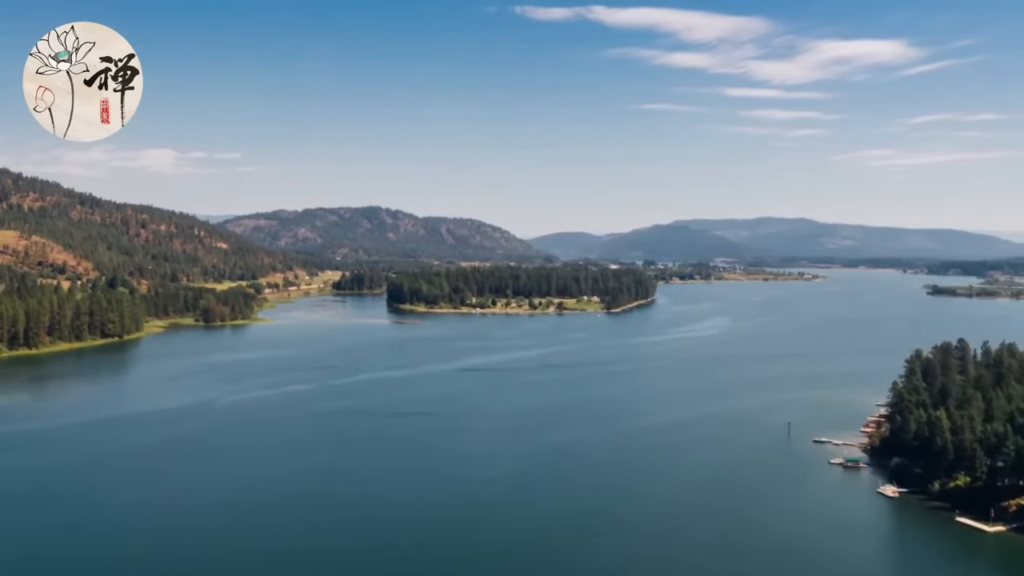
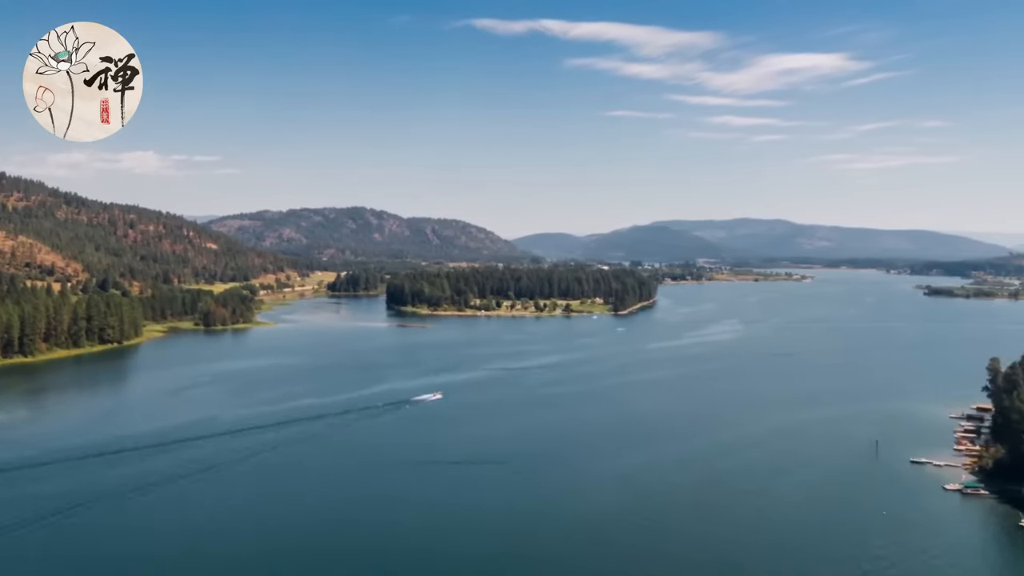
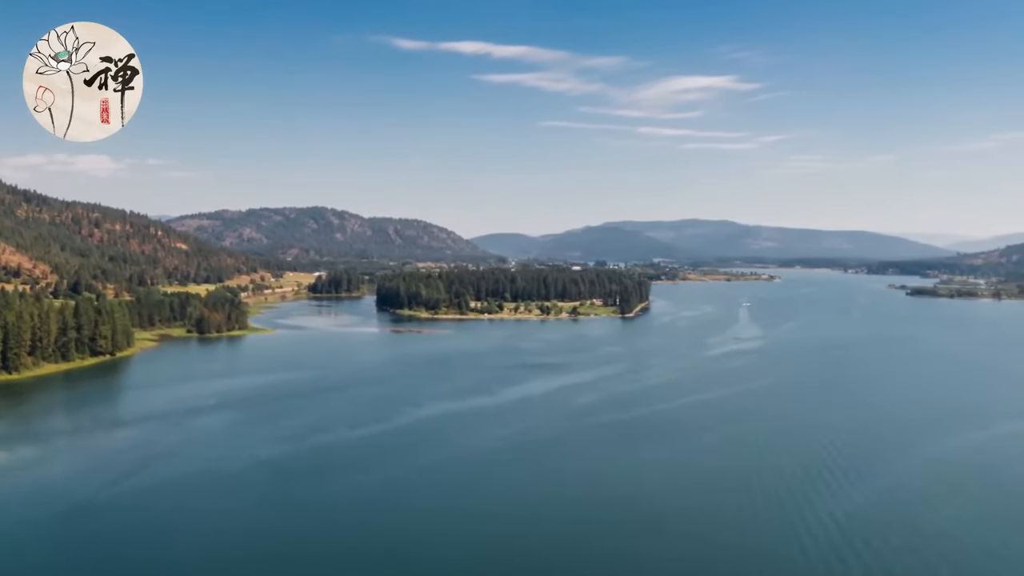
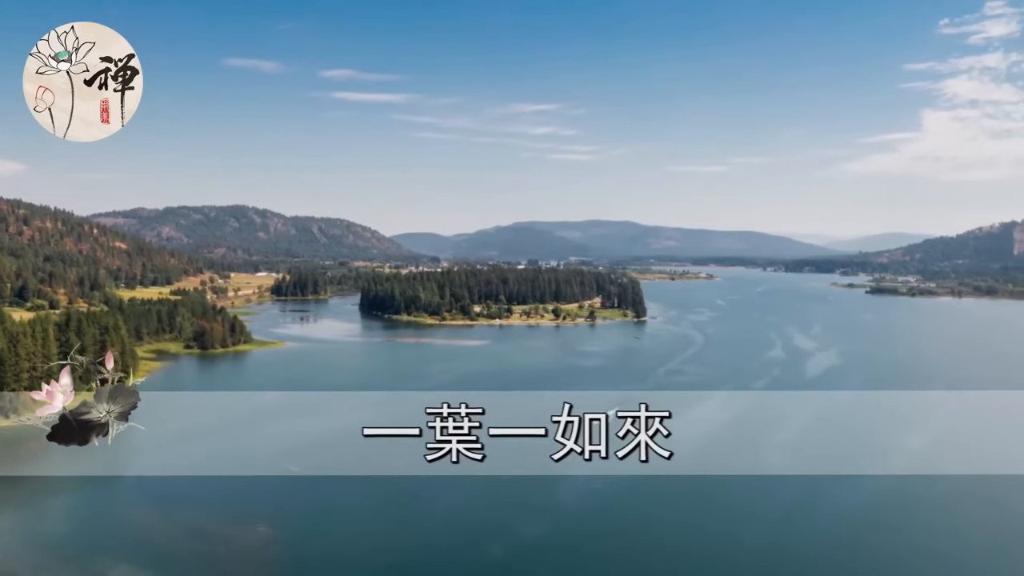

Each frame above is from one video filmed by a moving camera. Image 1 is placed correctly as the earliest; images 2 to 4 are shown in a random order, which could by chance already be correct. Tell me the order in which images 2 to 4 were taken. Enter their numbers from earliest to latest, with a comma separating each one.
2, 3, 4
